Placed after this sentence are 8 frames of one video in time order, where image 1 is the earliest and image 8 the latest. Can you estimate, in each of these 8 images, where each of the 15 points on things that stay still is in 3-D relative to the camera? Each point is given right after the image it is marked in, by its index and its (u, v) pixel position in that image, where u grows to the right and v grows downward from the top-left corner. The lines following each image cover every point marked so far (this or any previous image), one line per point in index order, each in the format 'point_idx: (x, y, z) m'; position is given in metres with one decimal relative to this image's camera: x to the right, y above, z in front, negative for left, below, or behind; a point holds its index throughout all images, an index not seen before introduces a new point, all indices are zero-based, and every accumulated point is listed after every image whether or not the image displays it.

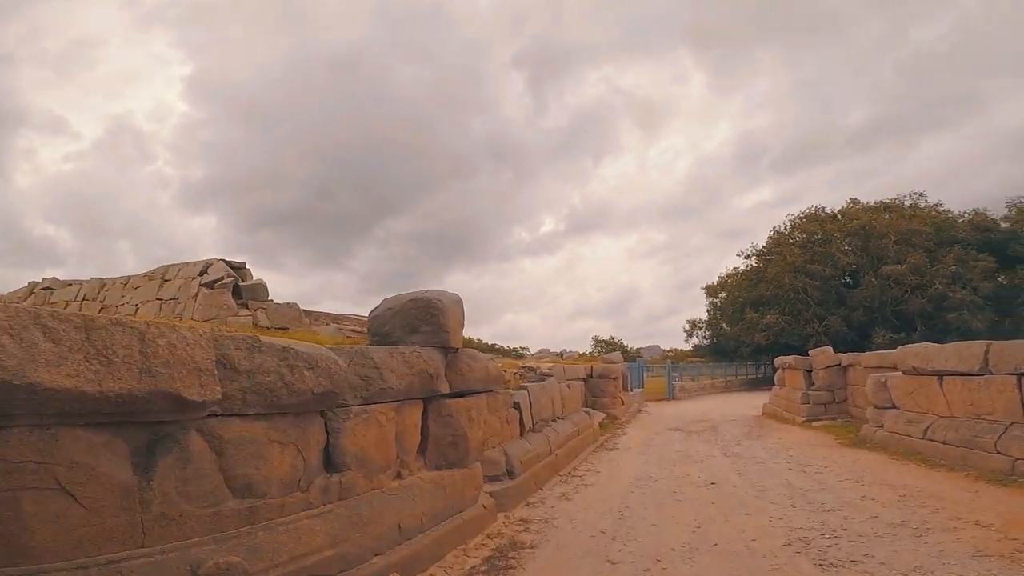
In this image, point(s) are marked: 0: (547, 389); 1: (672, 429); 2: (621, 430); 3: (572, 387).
0: (+0.6, -1.5, +9.2) m
1: (+4.3, -3.8, +16.6) m
2: (+2.7, -3.5, +15.2) m
3: (+1.2, -1.9, +12.0) m
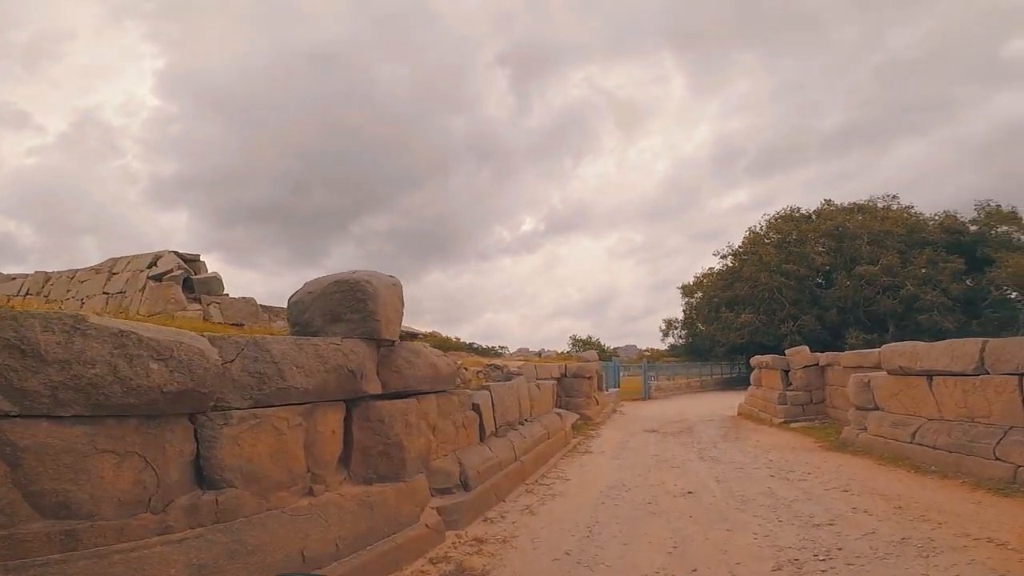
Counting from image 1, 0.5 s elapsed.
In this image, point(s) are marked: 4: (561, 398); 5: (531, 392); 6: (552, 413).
0: (0.0, -1.4, +8.5) m
1: (+3.5, -3.7, +16.0) m
2: (+2.0, -3.4, +14.6) m
3: (+0.6, -1.8, +11.3) m
4: (+1.4, -3.0, +16.7) m
5: (+0.3, -1.7, +10.0) m
6: (+0.8, -2.3, +11.6) m
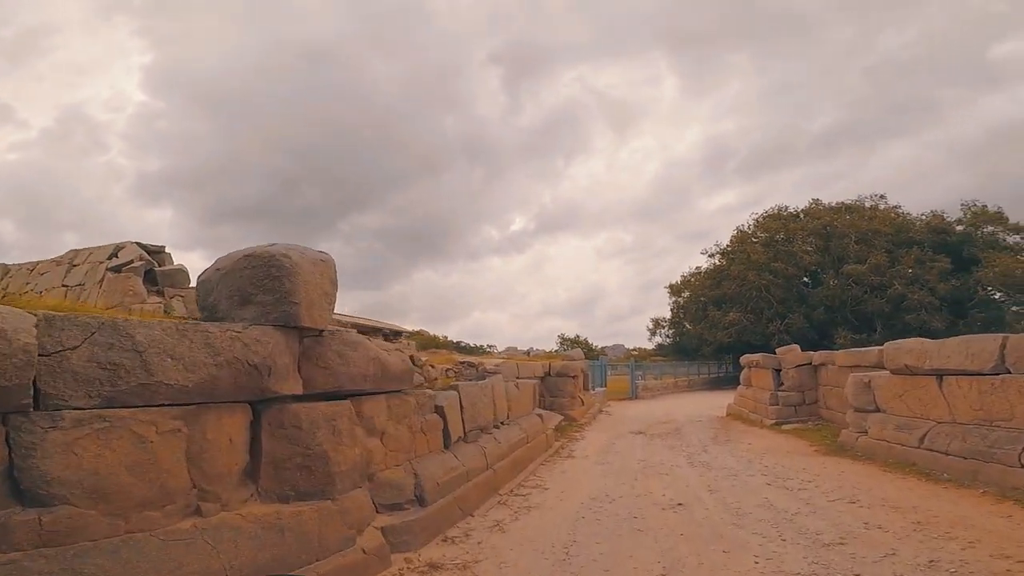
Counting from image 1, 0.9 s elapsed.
0: (-0.3, -1.2, +7.7) m
1: (+3.0, -3.6, +15.3) m
2: (+1.5, -3.3, +13.8) m
3: (+0.2, -1.7, +10.5) m
4: (+0.9, -2.8, +15.9) m
5: (0.0, -1.5, +9.2) m
6: (+0.4, -2.2, +10.8) m
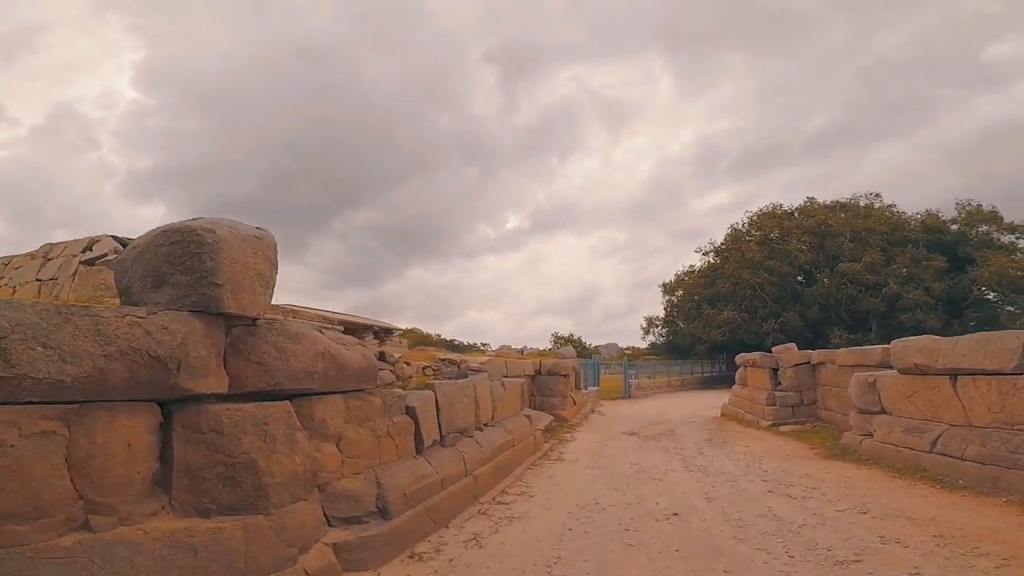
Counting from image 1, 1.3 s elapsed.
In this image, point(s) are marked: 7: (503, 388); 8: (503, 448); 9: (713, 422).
0: (-0.5, -1.1, +7.1) m
1: (+2.8, -3.5, +14.8) m
2: (+1.3, -3.2, +13.3) m
3: (0.0, -1.6, +9.9) m
4: (+0.6, -2.7, +15.4) m
5: (-0.3, -1.4, +8.6) m
6: (+0.2, -2.1, +10.3) m
7: (-0.1, -1.5, +9.2) m
8: (-0.1, -2.1, +8.1) m
9: (+5.9, -3.9, +18.0) m
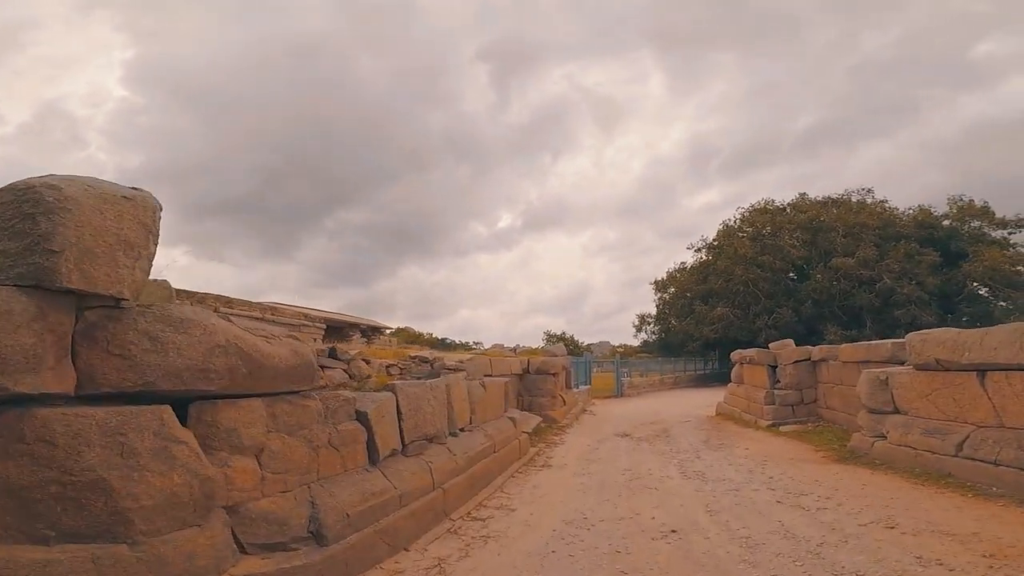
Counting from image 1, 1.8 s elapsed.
0: (-0.7, -1.0, +6.3) m
1: (+2.4, -3.3, +14.0) m
2: (+1.0, -3.0, +12.5) m
3: (-0.3, -1.4, +9.1) m
4: (+0.3, -2.6, +14.6) m
5: (-0.5, -1.3, +7.8) m
6: (-0.1, -2.0, +9.5) m
7: (-0.4, -1.4, +8.4) m
8: (-0.4, -2.0, +7.3) m
9: (+5.5, -3.7, +17.3) m
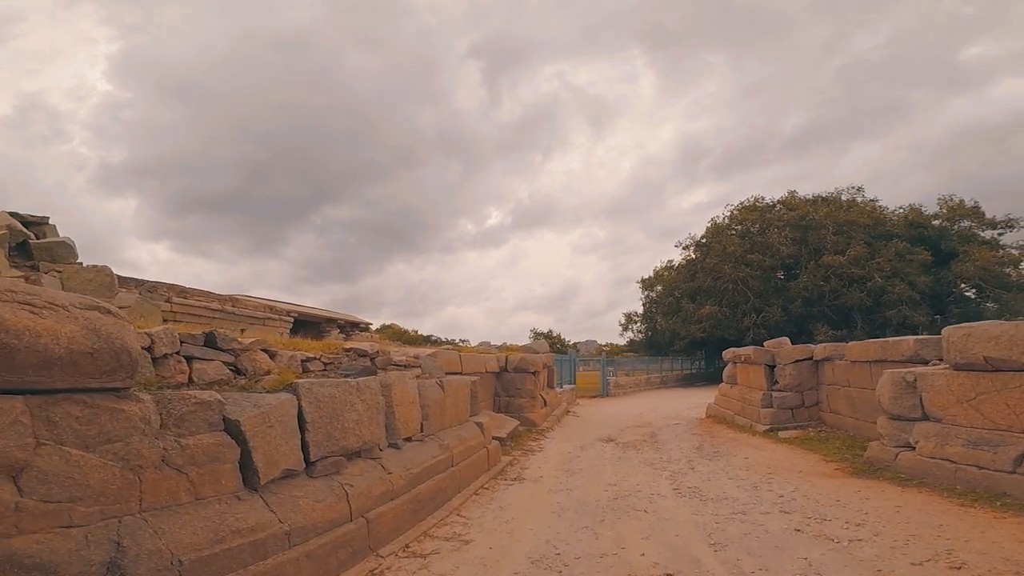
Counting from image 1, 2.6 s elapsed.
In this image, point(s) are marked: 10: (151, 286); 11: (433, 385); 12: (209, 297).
0: (-1.1, -0.8, +5.0) m
1: (+1.9, -3.1, +12.7) m
2: (+0.4, -2.8, +11.2) m
3: (-0.7, -1.2, +7.8) m
4: (-0.3, -2.4, +13.3) m
5: (-0.9, -1.1, +6.5) m
6: (-0.5, -1.8, +8.1) m
7: (-0.8, -1.1, +7.1) m
8: (-0.7, -1.8, +5.9) m
9: (+4.9, -3.5, +16.0) m
10: (-9.7, +0.1, +16.6) m
11: (-0.9, -1.1, +6.7) m
12: (-9.1, -0.3, +18.7) m
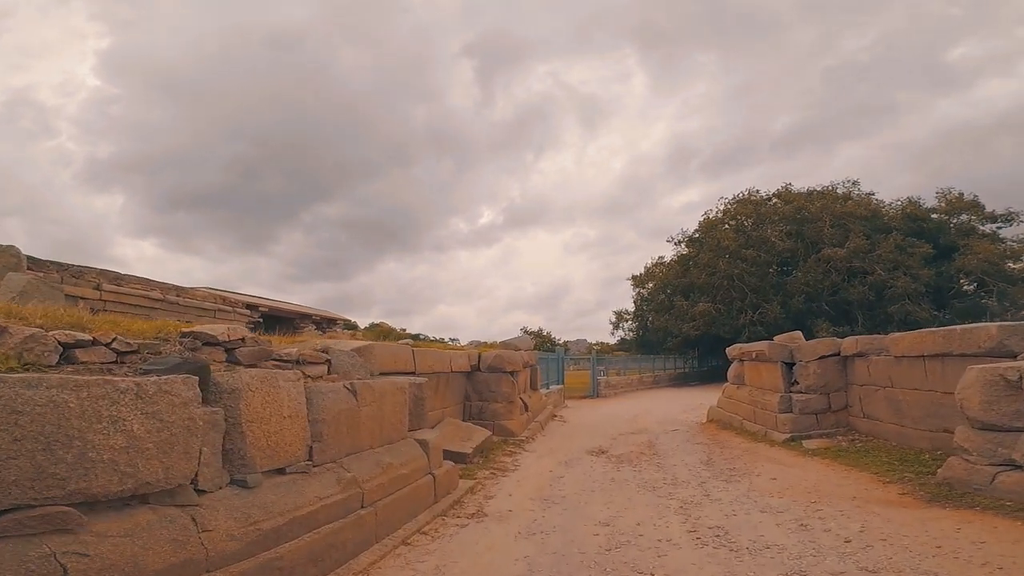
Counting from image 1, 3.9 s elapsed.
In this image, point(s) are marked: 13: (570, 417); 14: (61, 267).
0: (-1.5, -0.5, +2.9) m
1: (+1.4, -2.8, +10.6) m
2: (0.0, -2.5, +9.1) m
3: (-1.1, -0.9, +5.7) m
4: (-0.8, -2.1, +11.2) m
5: (-1.3, -0.8, +4.4) m
6: (-1.0, -1.5, +6.0) m
7: (-1.2, -0.8, +5.0) m
8: (-1.1, -1.5, +3.8) m
9: (+4.4, -3.2, +14.0) m
10: (-10.2, +0.4, +14.4) m
11: (-1.3, -0.8, +4.6) m
12: (-9.7, 0.0, +16.4) m
13: (+1.6, -3.6, +17.5) m
14: (-10.7, +0.5, +14.7) m
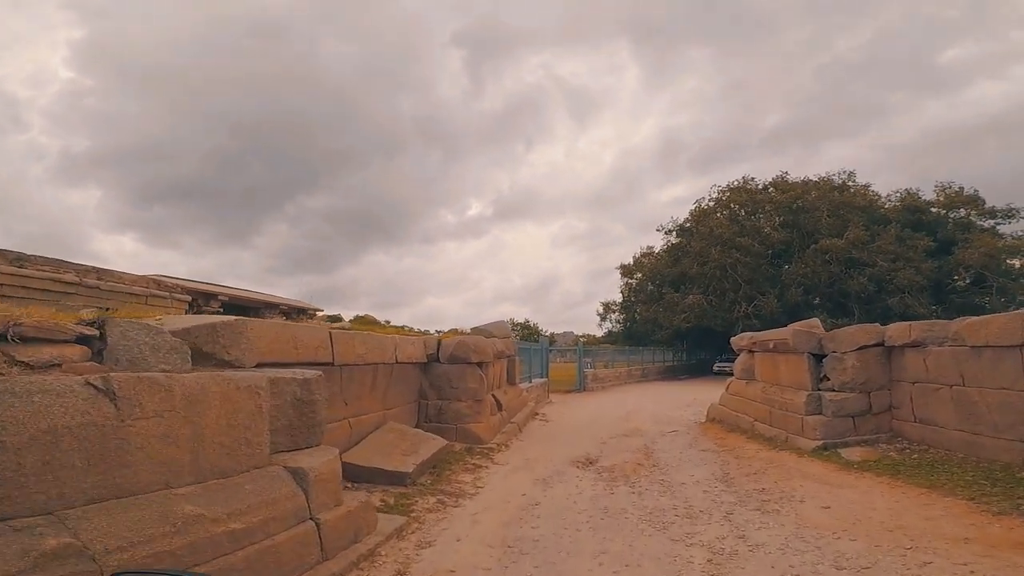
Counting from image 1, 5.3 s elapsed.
0: (-1.8, -0.2, +0.7) m
1: (+0.9, -2.4, +8.5) m
2: (-0.5, -2.1, +6.9) m
3: (-1.5, -0.5, +3.5) m
4: (-1.3, -1.6, +9.0) m
5: (-1.6, -0.4, +2.2) m
6: (-1.3, -1.1, +3.9) m
7: (-1.5, -0.5, +2.8) m
8: (-1.5, -1.1, +1.7) m
9: (+3.8, -2.8, +12.0) m
10: (-10.7, +0.9, +12.0) m
11: (-1.6, -0.4, +2.4) m
12: (-10.2, +0.6, +14.1) m
13: (+1.0, -3.1, +15.4) m
14: (-11.2, +1.0, +12.3) m
